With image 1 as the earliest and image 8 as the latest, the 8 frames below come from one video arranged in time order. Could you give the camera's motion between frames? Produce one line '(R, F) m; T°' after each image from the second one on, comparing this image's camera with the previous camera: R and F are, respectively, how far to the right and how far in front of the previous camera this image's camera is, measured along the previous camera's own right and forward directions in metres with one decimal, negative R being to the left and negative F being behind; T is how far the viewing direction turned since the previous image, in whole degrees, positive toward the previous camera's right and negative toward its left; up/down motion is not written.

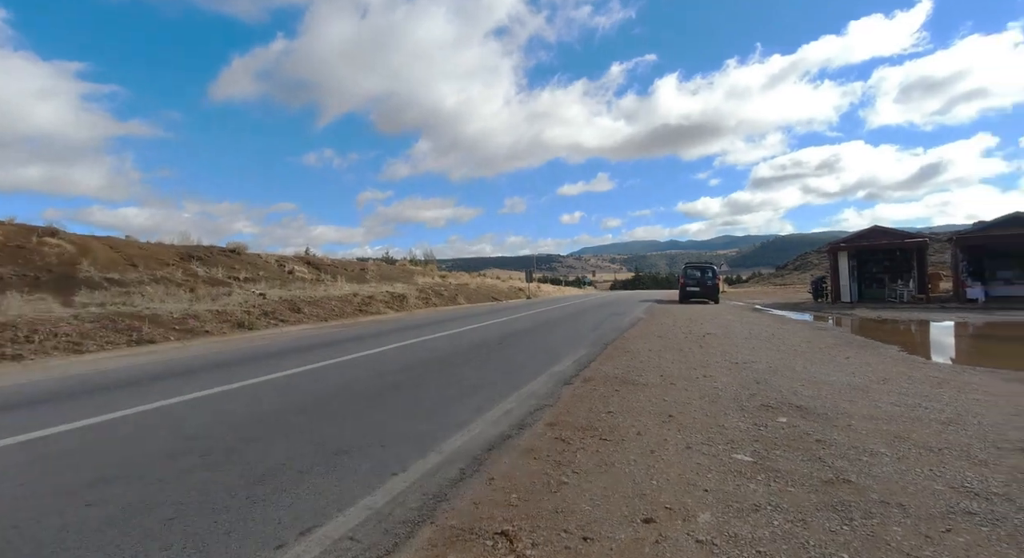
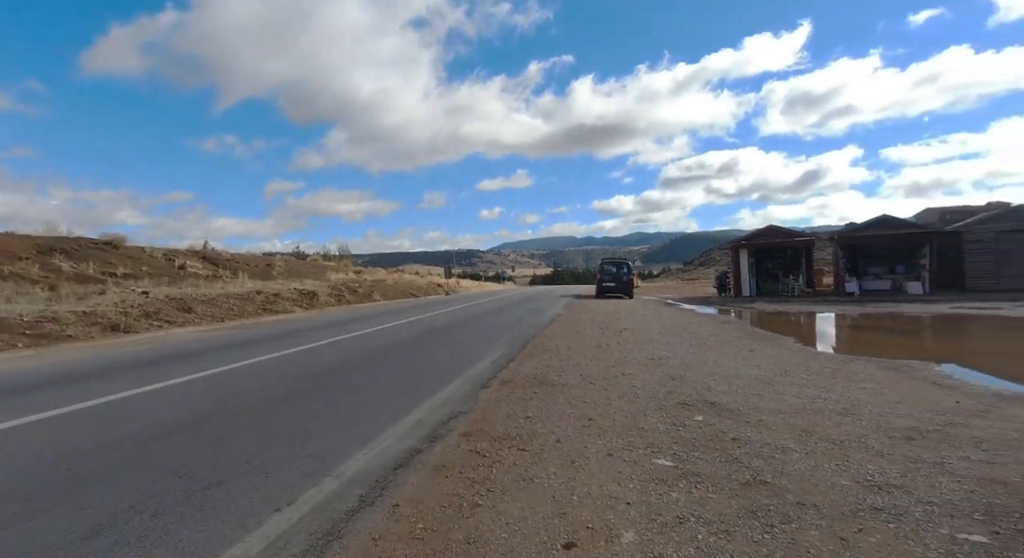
(+0.1, +0.3) m; +8°
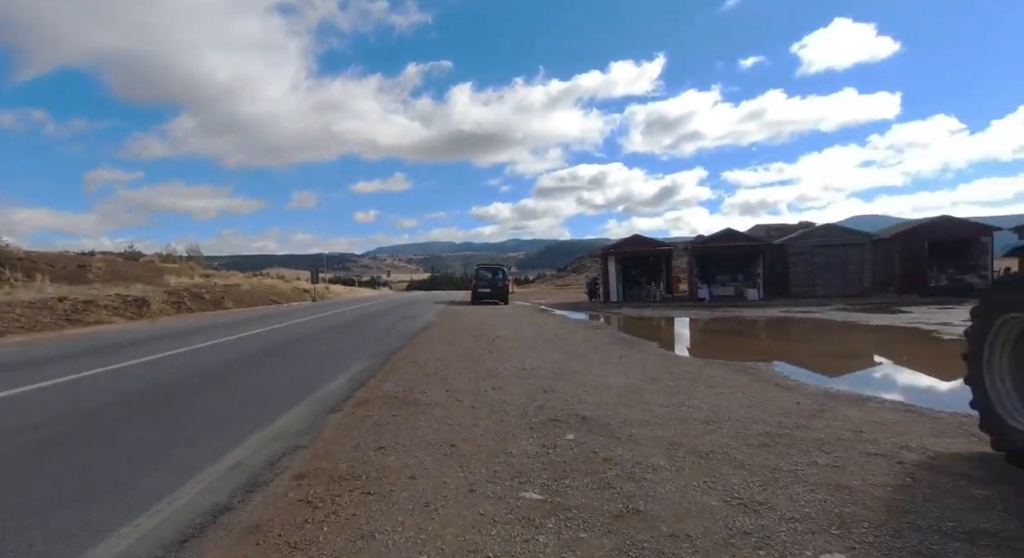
(+0.2, +0.5) m; +13°
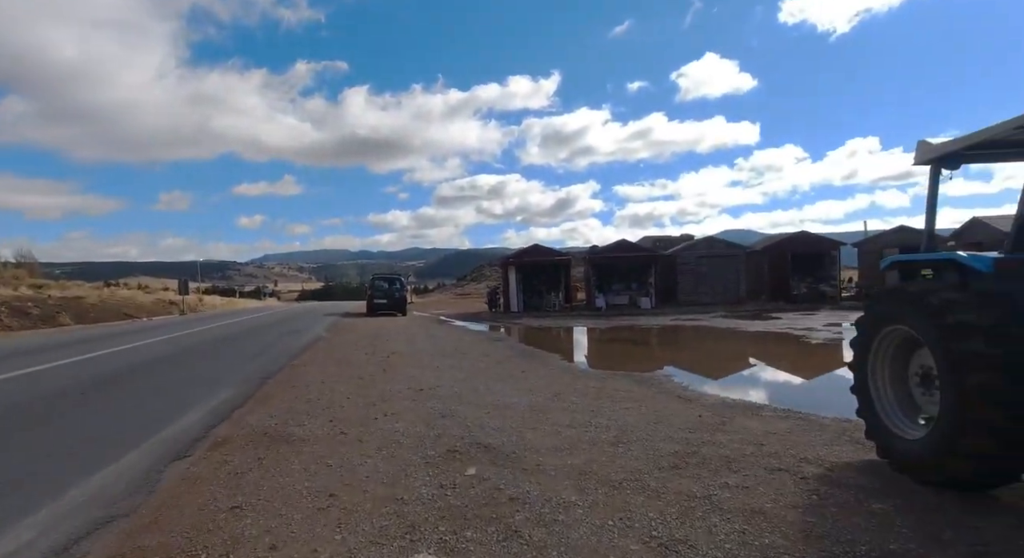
(0.0, +0.5) m; +10°
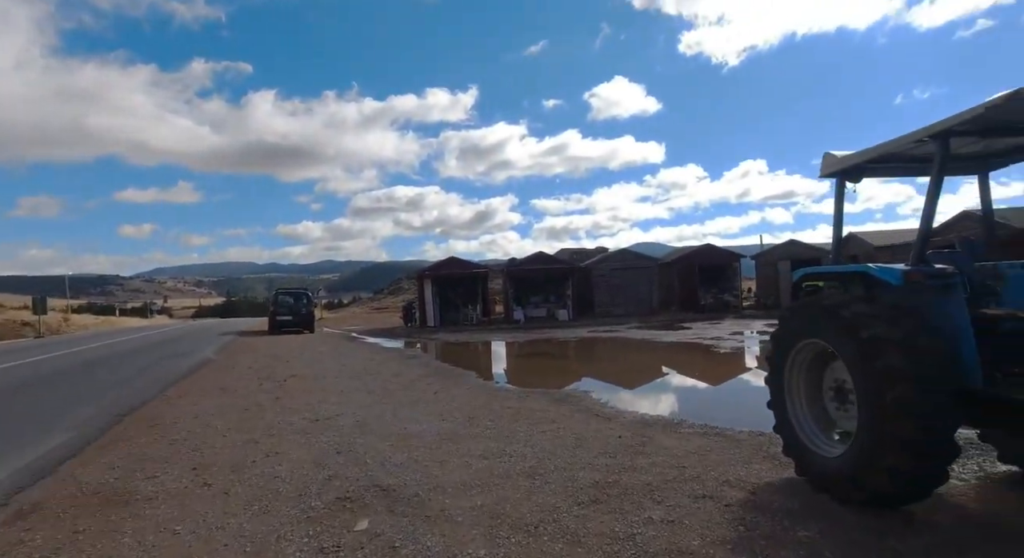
(+0.1, +0.5) m; +8°
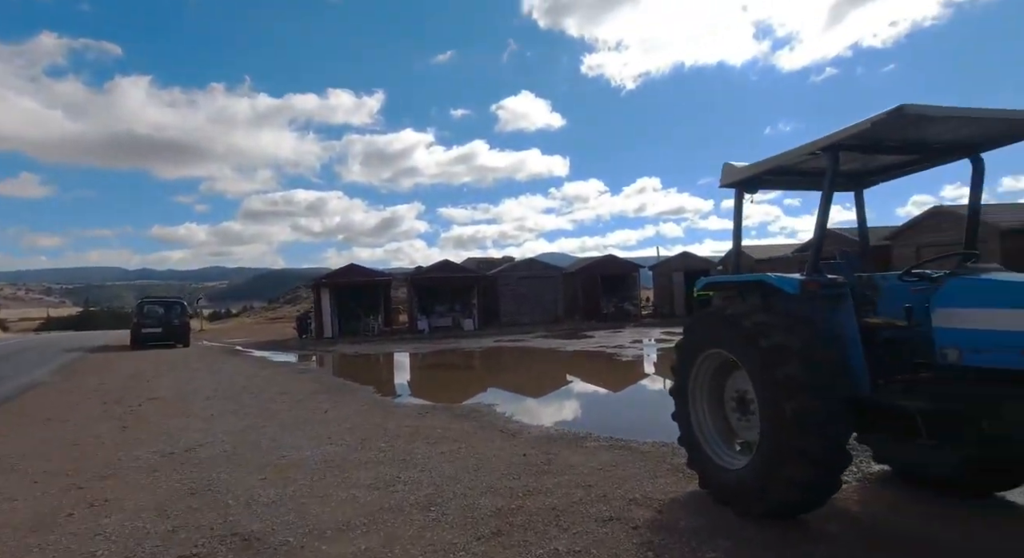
(+0.1, +0.4) m; +10°
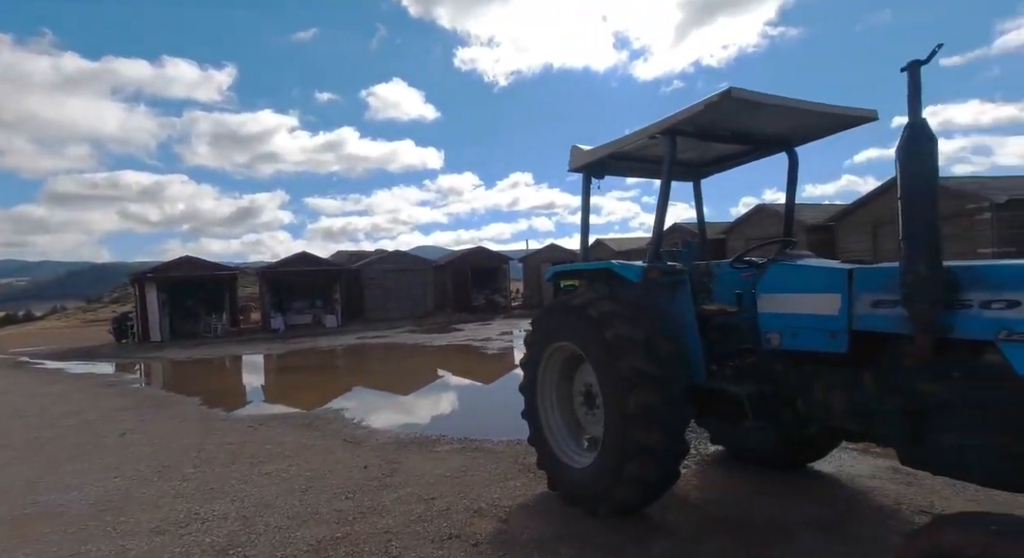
(+0.3, +0.4) m; +13°
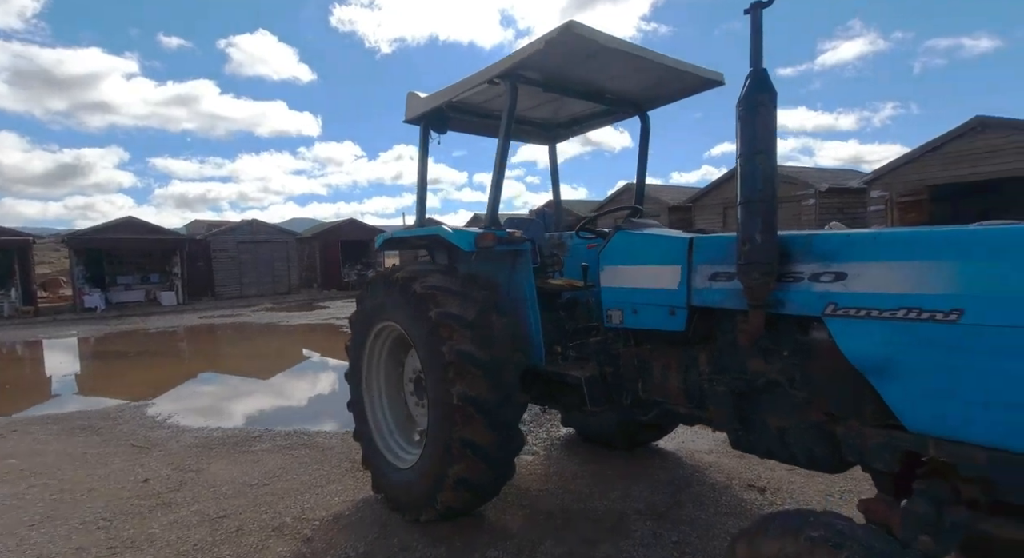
(+0.4, +0.6) m; +12°
